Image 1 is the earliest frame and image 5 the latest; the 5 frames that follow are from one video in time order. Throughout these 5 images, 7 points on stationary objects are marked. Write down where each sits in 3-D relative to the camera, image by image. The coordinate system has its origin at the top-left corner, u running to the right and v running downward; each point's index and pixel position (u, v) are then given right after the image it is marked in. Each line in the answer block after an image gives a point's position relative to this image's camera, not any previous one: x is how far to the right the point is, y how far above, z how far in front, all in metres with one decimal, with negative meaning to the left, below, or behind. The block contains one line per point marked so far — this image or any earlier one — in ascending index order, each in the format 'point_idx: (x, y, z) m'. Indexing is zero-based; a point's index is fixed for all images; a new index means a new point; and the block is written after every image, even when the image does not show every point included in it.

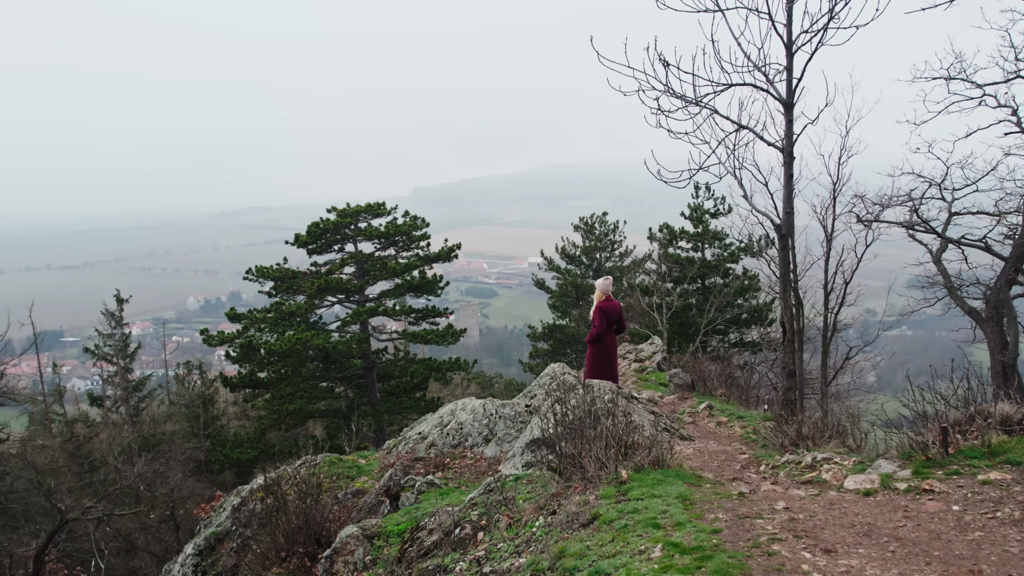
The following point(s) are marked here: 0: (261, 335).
0: (-7.2, -1.3, +16.3) m
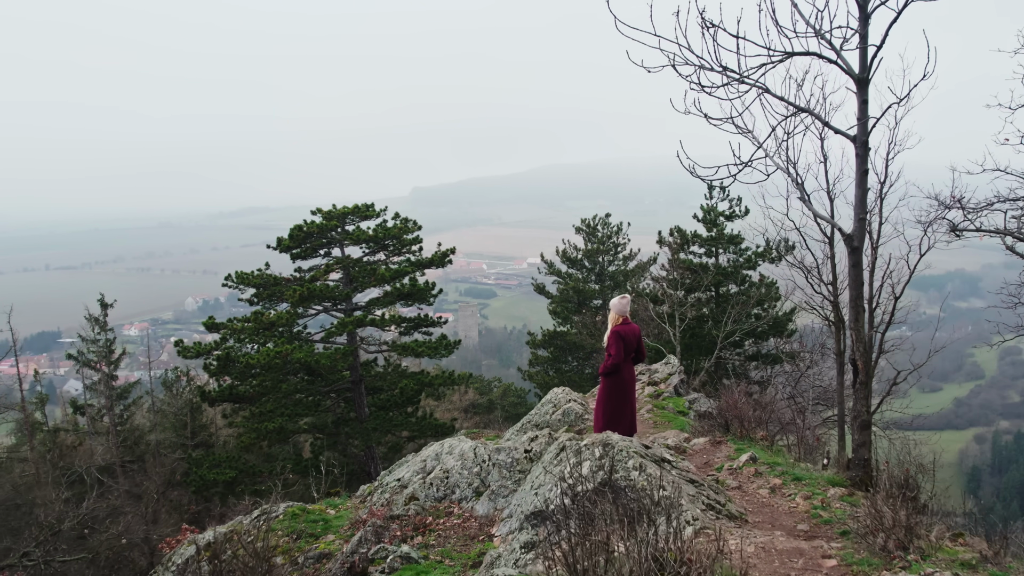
0: (-7.3, -1.5, +15.2) m
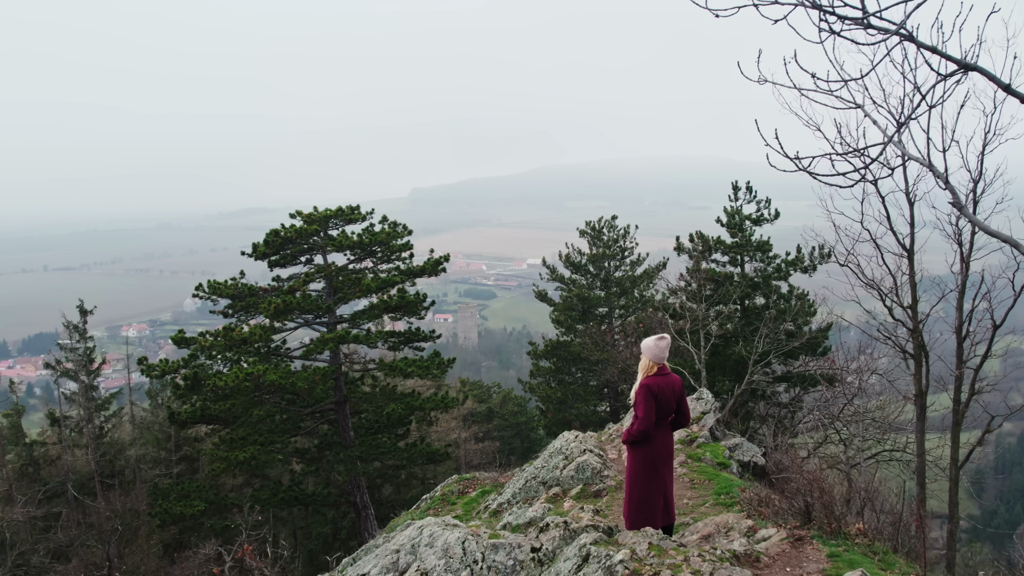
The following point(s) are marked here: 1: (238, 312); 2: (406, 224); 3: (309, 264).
0: (-7.2, -1.8, +13.6) m
1: (-6.9, -0.6, +14.2) m
2: (-2.9, +1.7, +15.4) m
3: (-5.3, +0.6, +14.8) m
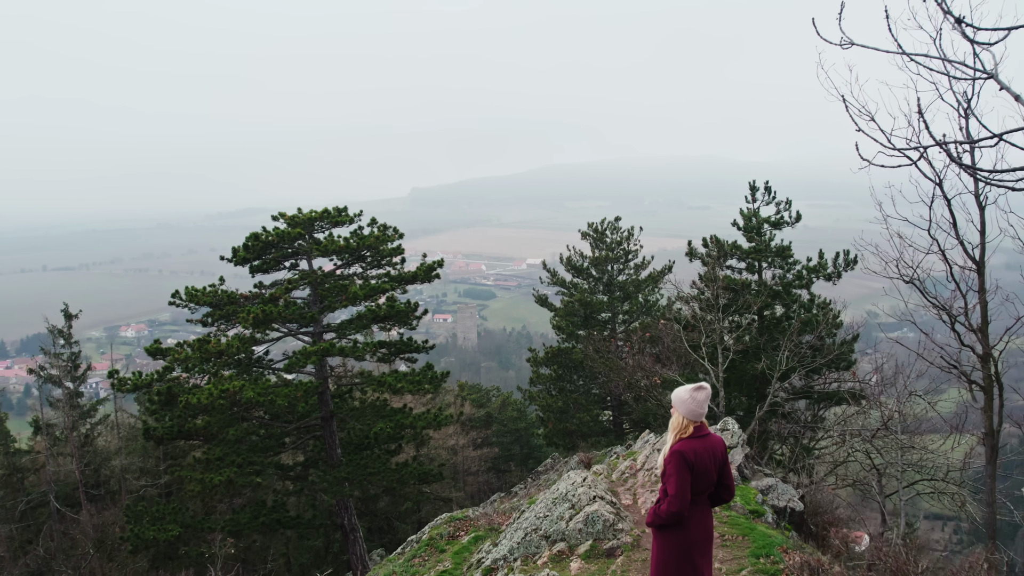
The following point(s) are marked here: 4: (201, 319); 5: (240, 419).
0: (-7.3, -2.0, +12.6) m
1: (-6.9, -0.8, +13.3) m
2: (-2.9, +1.5, +14.4) m
3: (-5.3, +0.5, +13.8) m
4: (-7.4, -0.7, +13.4) m
5: (-6.1, -2.9, +12.7) m
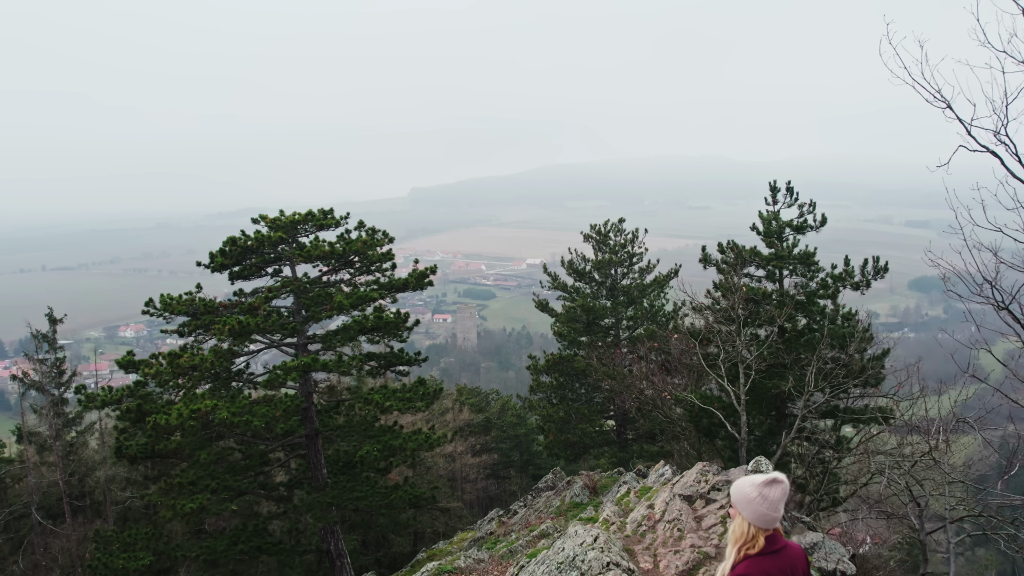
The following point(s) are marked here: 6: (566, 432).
0: (-7.3, -2.2, +11.7) m
1: (-6.9, -1.0, +12.3) m
2: (-2.9, +1.4, +13.4) m
3: (-5.4, +0.3, +12.9) m
4: (-7.4, -0.9, +12.5) m
5: (-6.1, -3.1, +11.8) m
6: (+1.9, -5.1, +20.1) m
